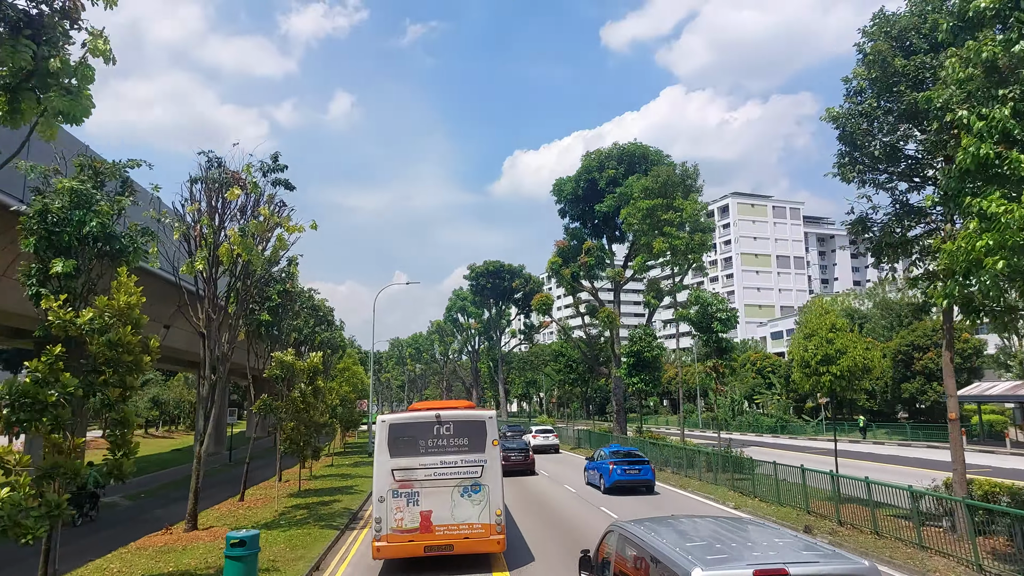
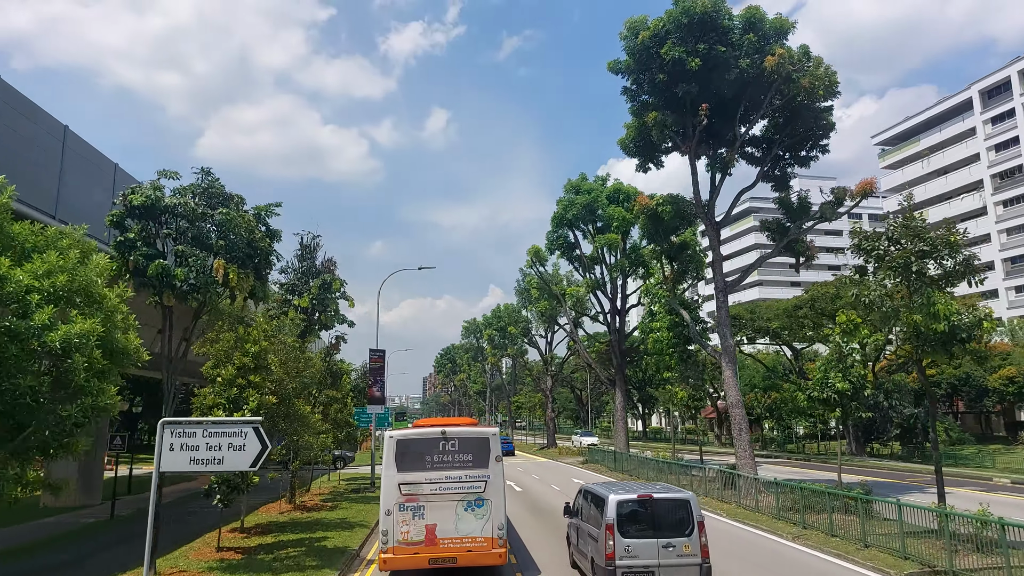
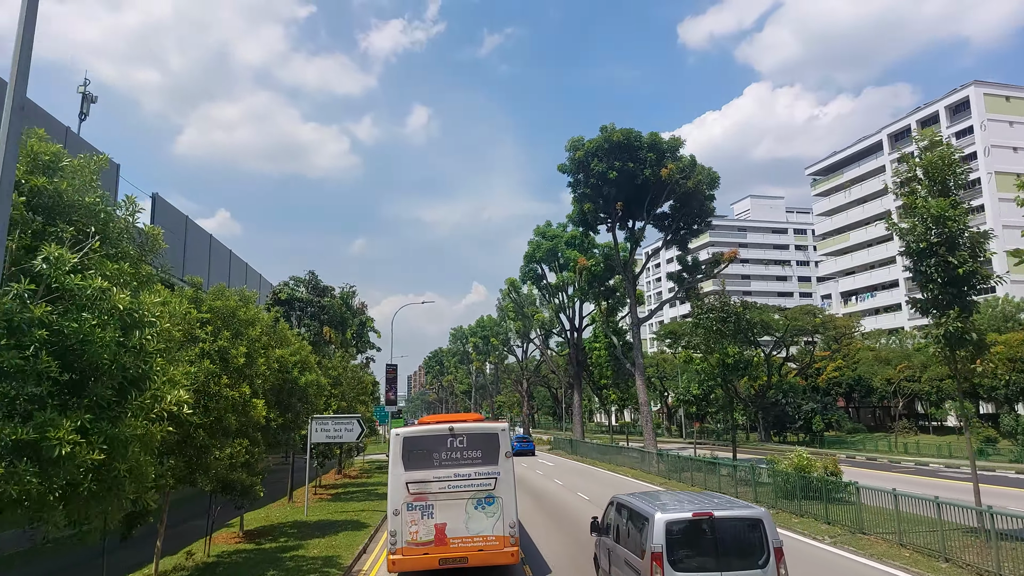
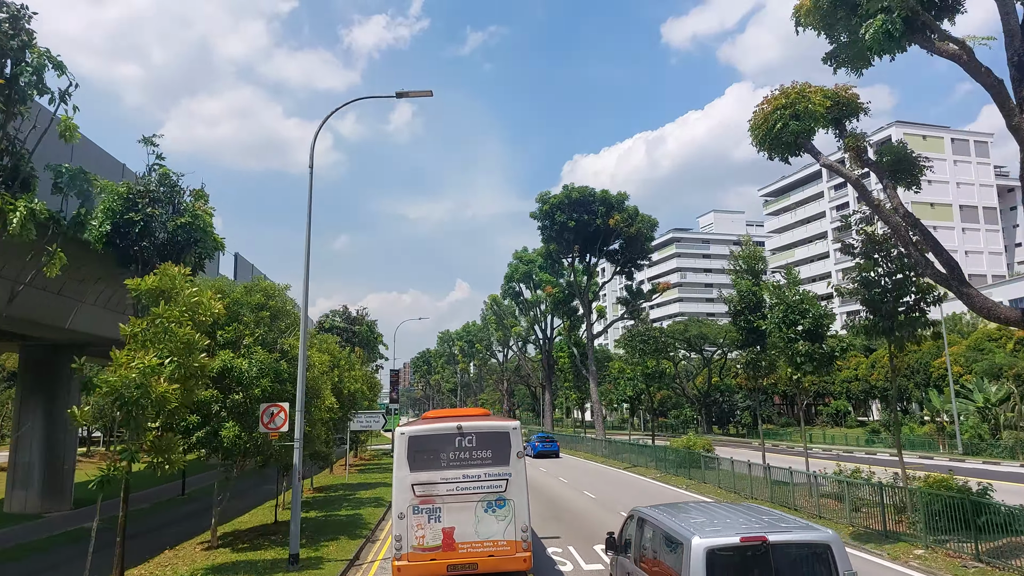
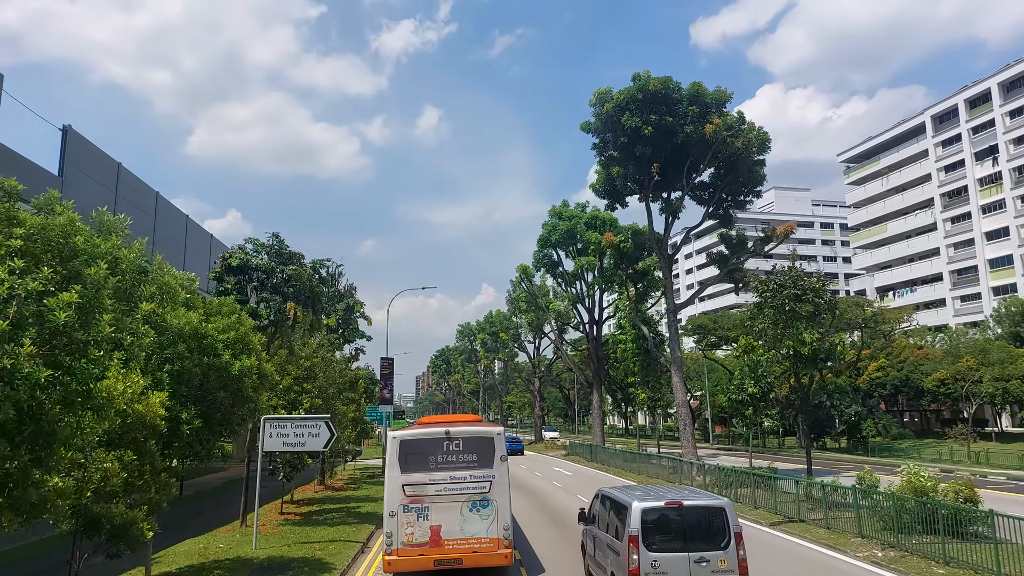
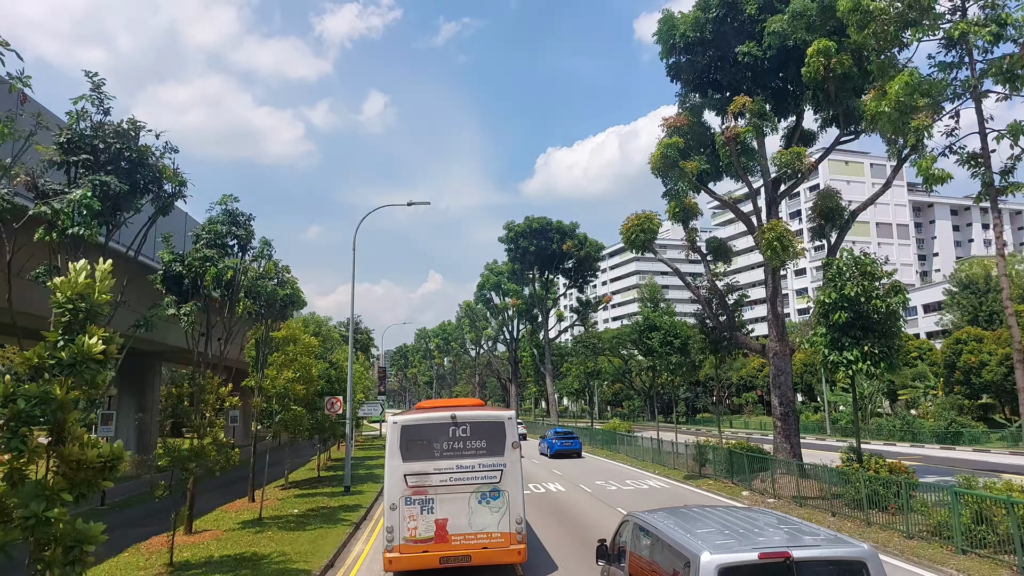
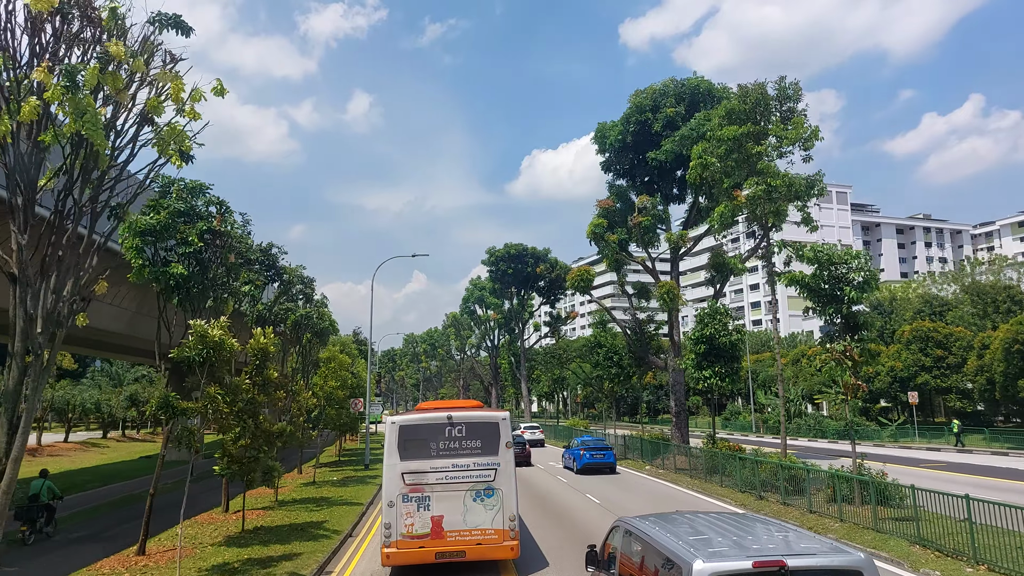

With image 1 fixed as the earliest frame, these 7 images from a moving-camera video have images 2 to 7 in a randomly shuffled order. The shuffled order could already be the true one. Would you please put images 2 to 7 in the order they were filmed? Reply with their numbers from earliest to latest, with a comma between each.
7, 6, 4, 3, 5, 2
